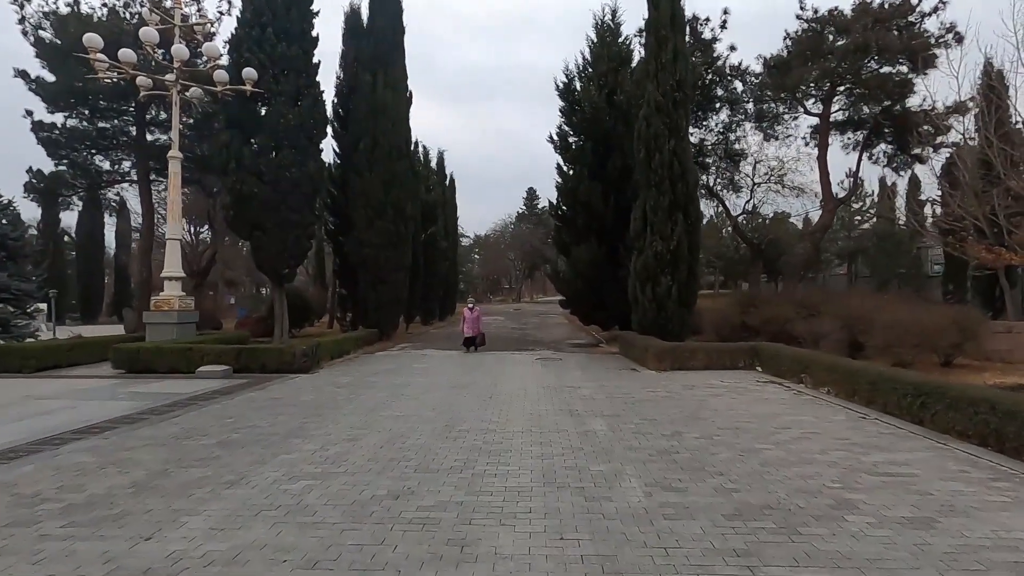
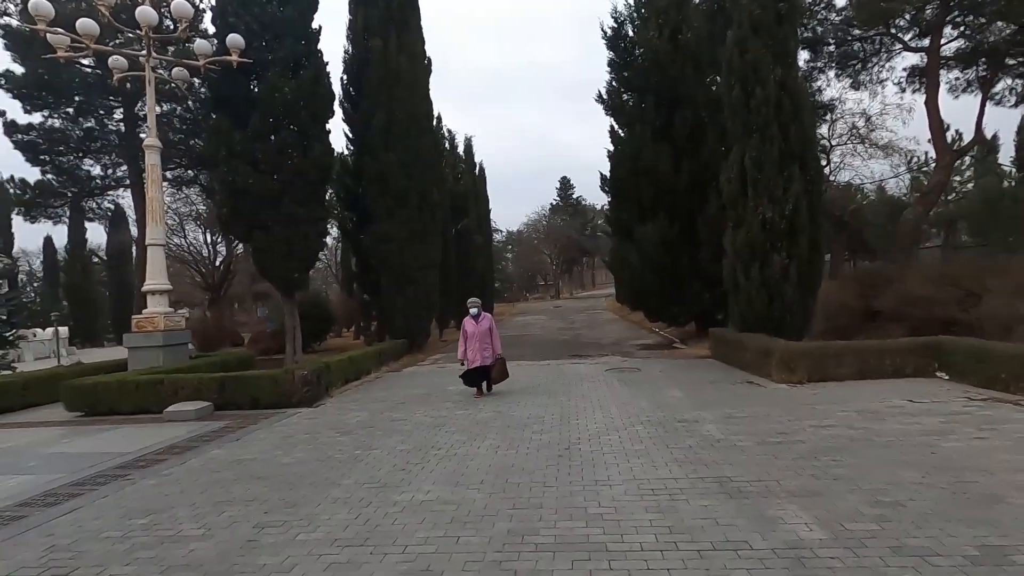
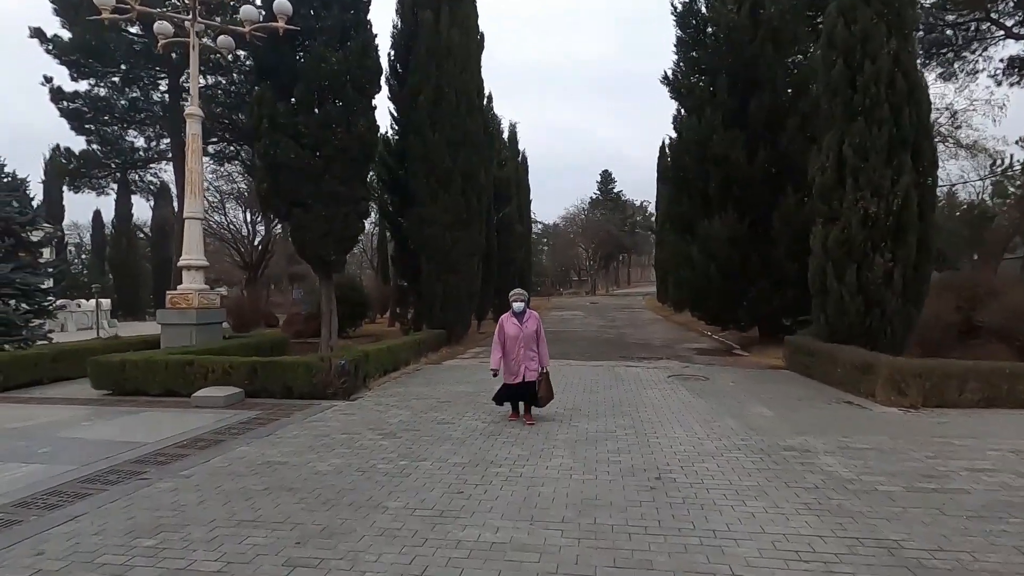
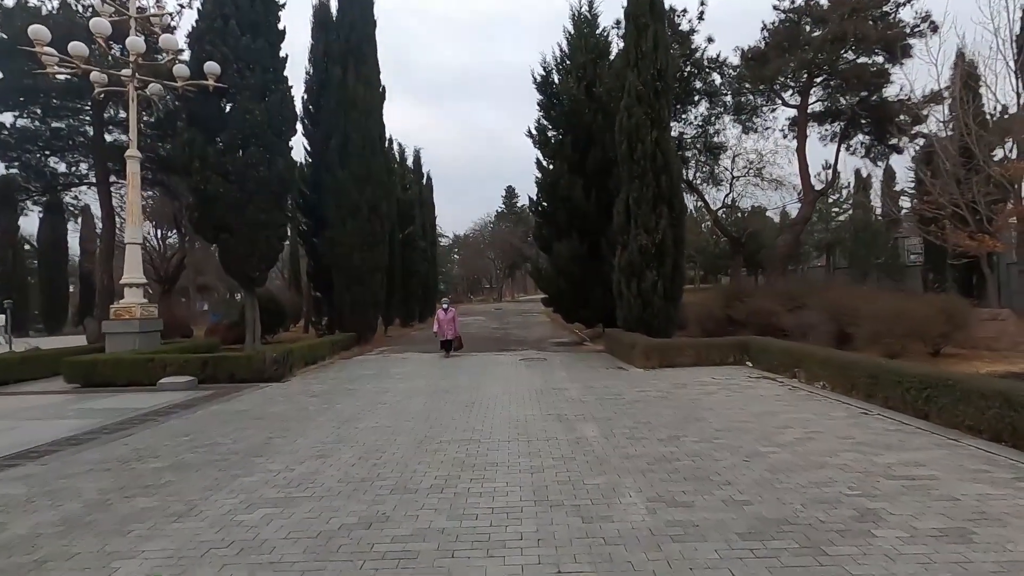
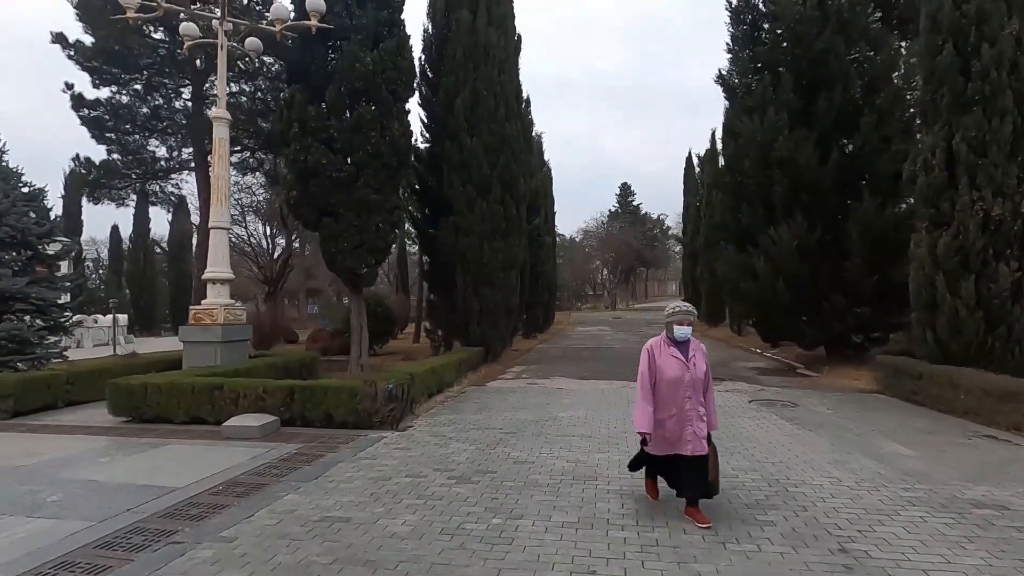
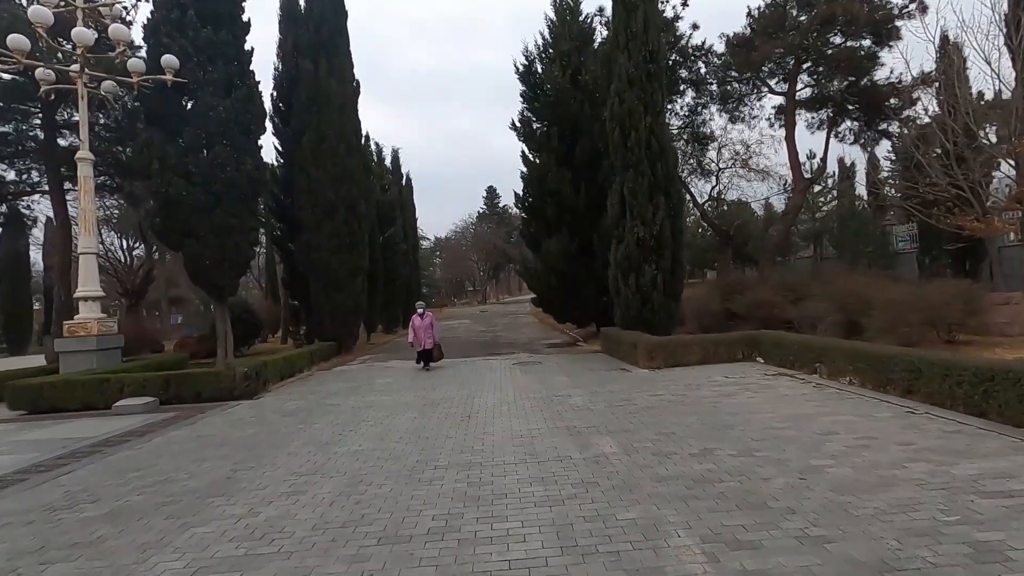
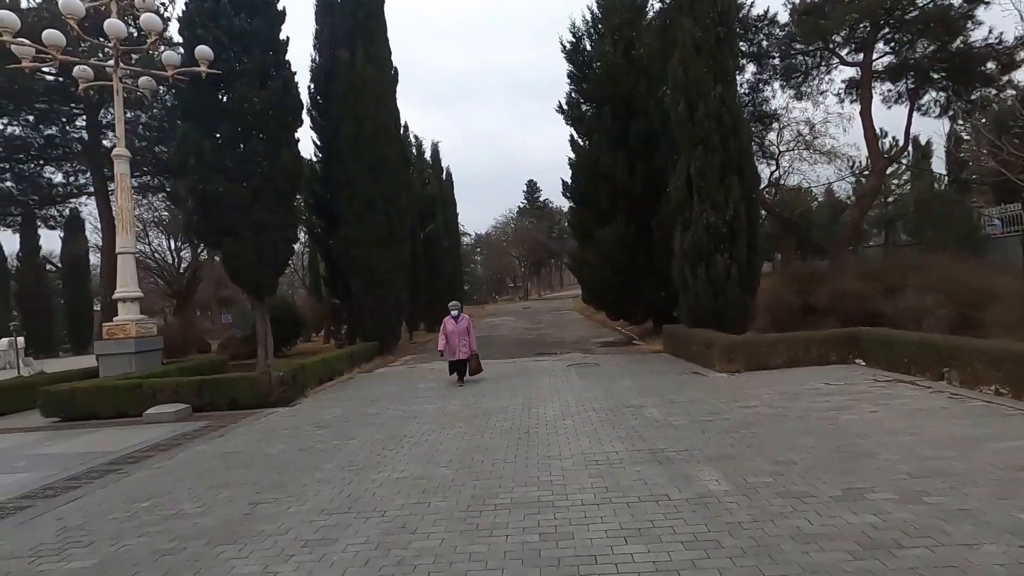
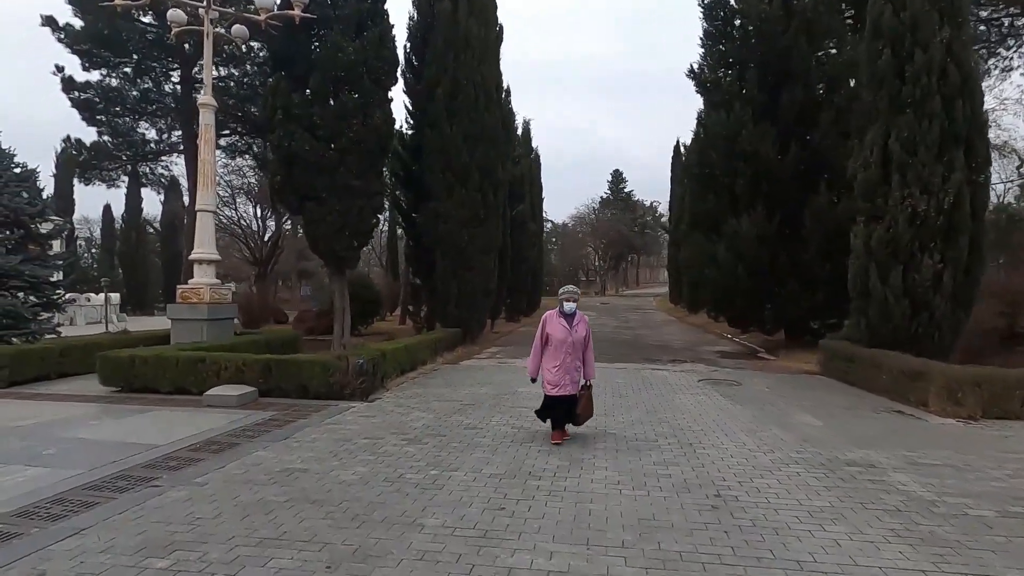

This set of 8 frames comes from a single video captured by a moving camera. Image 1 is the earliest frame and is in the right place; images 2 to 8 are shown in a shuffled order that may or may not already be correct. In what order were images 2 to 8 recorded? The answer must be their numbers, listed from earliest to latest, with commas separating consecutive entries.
4, 6, 7, 2, 3, 8, 5
